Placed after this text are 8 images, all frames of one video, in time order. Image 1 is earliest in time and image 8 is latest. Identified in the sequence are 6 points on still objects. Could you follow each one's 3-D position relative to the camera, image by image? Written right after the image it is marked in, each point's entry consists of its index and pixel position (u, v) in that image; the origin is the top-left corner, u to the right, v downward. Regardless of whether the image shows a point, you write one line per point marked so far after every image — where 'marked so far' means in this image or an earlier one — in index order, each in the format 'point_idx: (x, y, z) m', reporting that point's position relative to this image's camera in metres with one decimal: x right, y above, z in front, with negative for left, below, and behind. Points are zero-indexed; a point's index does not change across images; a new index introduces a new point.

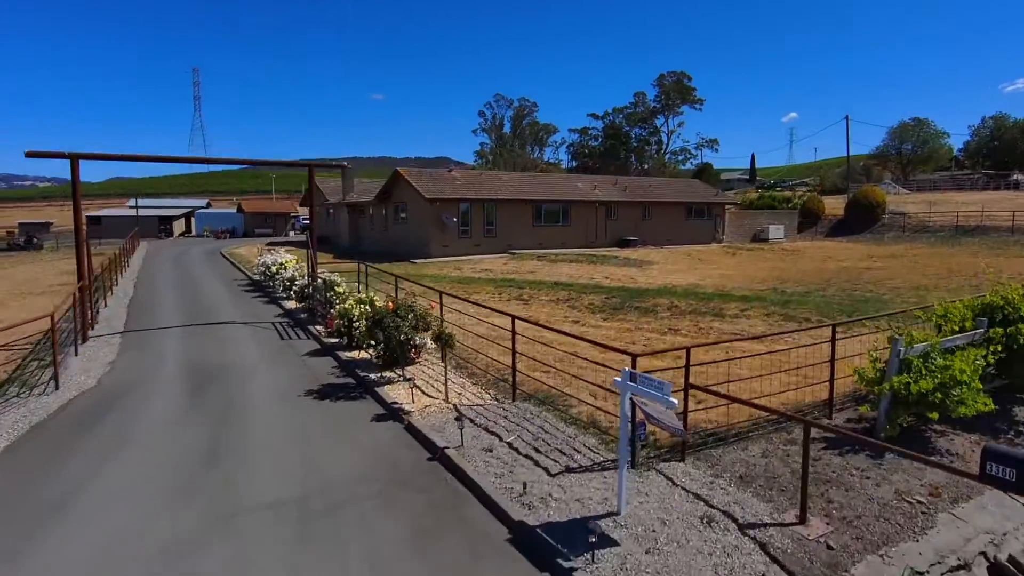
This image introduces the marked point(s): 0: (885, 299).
0: (+9.2, -0.3, +16.0) m
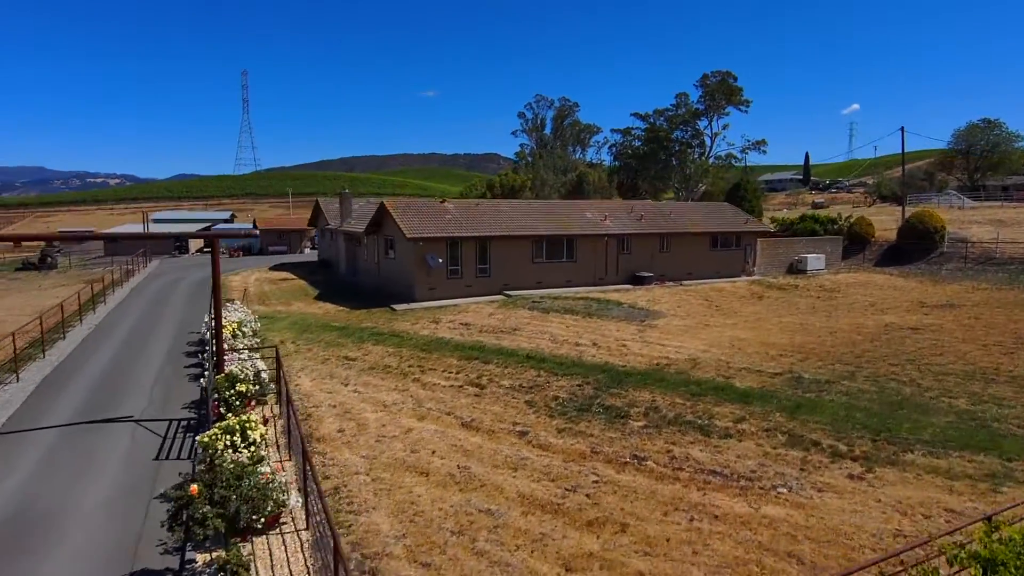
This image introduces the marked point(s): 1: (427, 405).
0: (+8.1, -2.2, +12.6) m
1: (-1.7, -2.4, +13.2) m
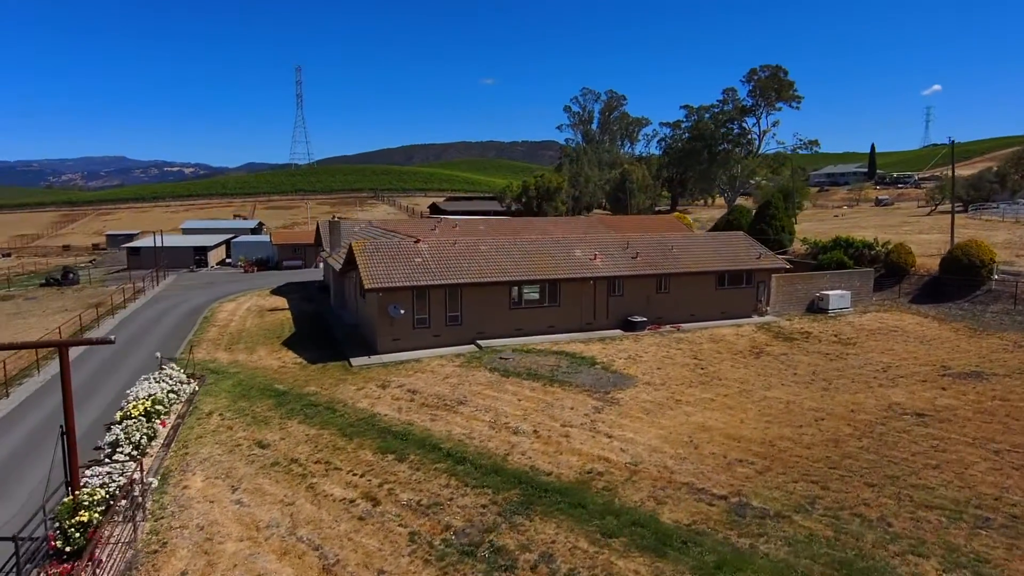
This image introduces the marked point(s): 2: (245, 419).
0: (+5.9, -4.4, +10.2) m
1: (-3.8, -4.4, +11.7) m
2: (-7.1, -3.5, +17.1) m
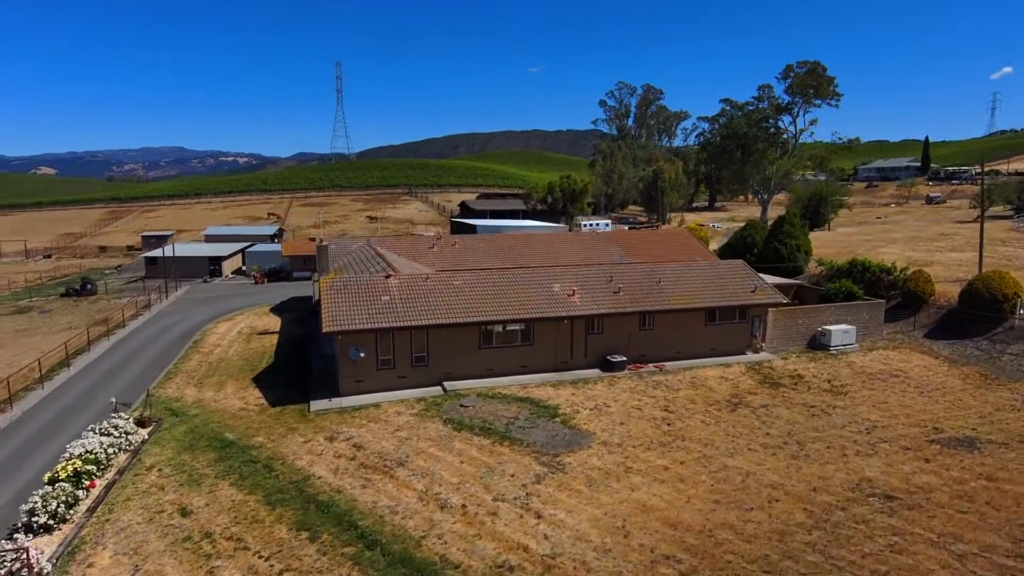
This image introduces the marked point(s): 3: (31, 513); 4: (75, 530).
0: (+3.9, -6.1, +9.1) m
1: (-5.8, -6.0, +11.2) m
2: (-8.7, -4.9, +16.9) m
3: (-10.7, -5.0, +14.5) m
4: (-9.8, -5.4, +14.5) m
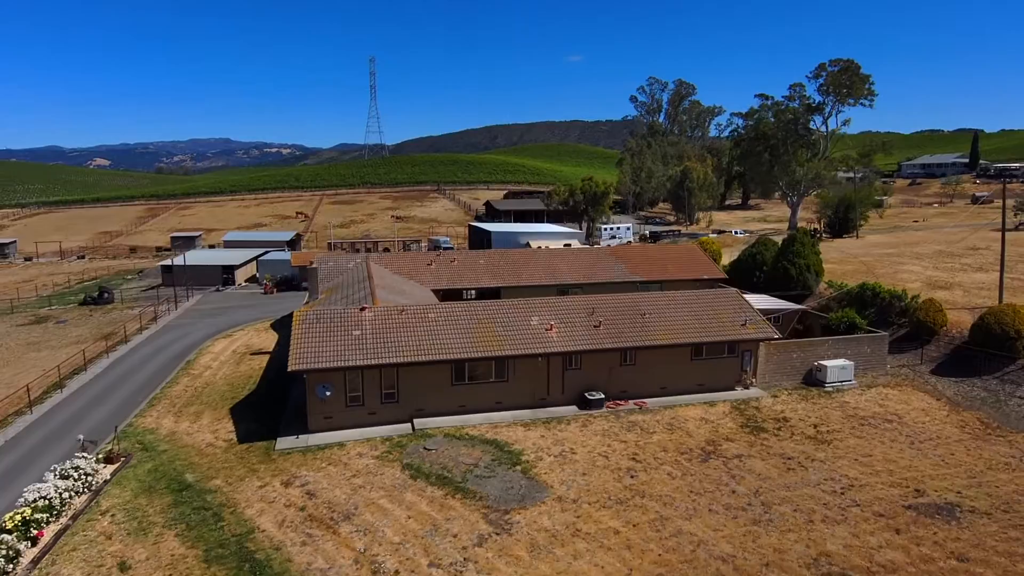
0: (+2.0, -7.6, +8.5) m
1: (-7.5, -7.4, +11.2) m
2: (-10.0, -6.2, +17.0) m
3: (-12.2, -6.3, +14.7) m
4: (-11.3, -6.7, +14.7) m
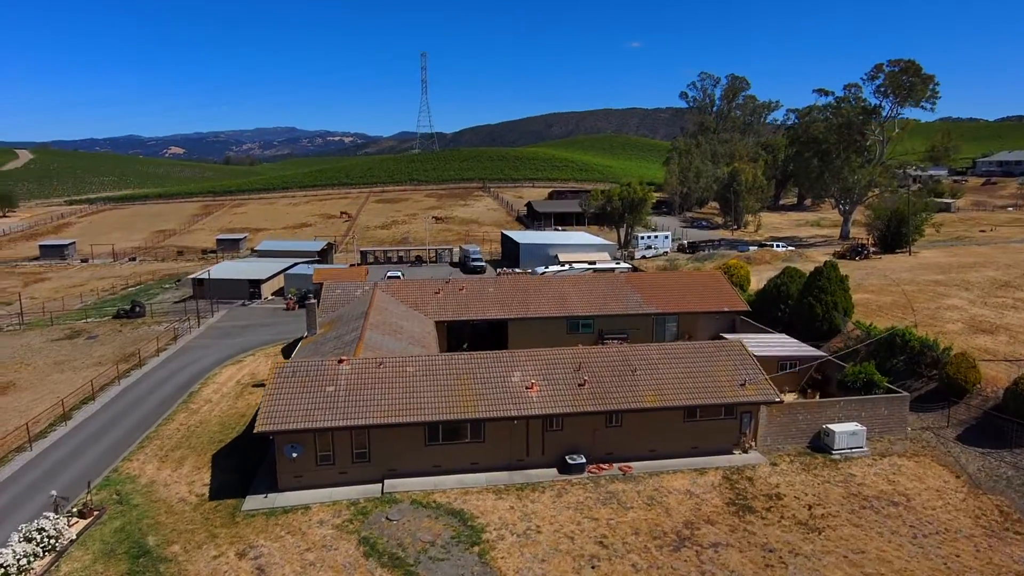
0: (-0.2, -9.9, +7.6) m
1: (-9.4, -9.5, +11.0) m
2: (-11.4, -8.2, +17.0) m
3: (-13.8, -8.3, +14.9) m
4: (-12.9, -8.7, +14.9) m
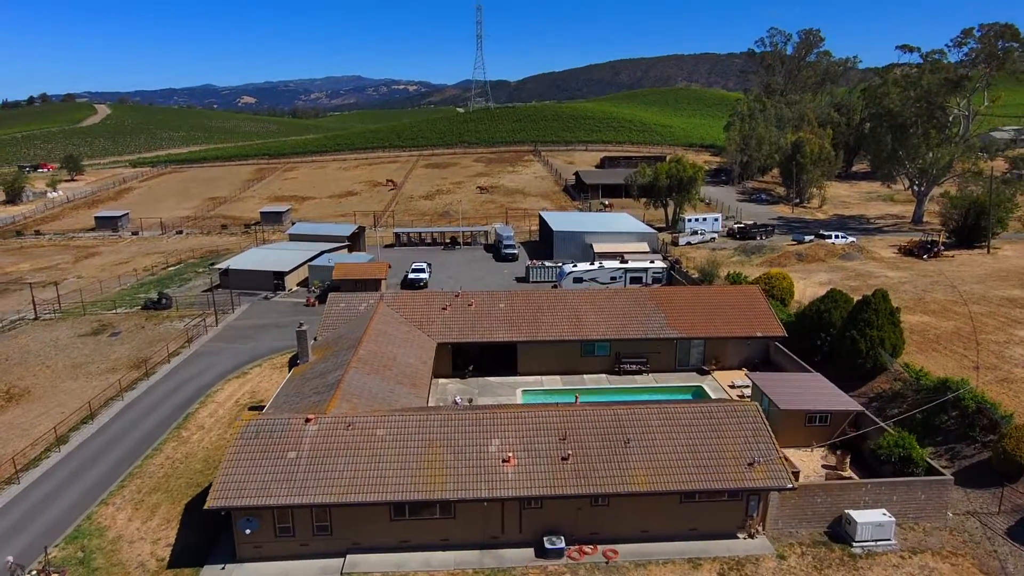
0: (-2.5, -13.0, +6.1) m
1: (-11.4, -12.1, +10.4) m
2: (-12.8, -10.3, +16.4) m
3: (-15.4, -10.5, +14.6) m
4: (-14.5, -11.0, +14.4) m
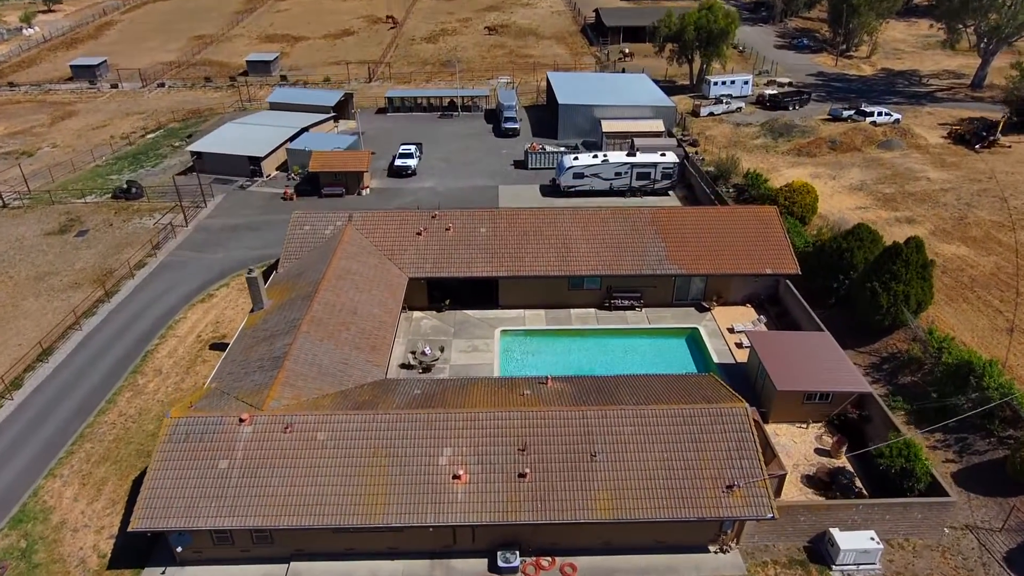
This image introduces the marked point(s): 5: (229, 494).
0: (-4.5, -16.5, +6.7) m
1: (-13.2, -14.4, +10.9) m
2: (-14.4, -11.1, +16.3) m
3: (-17.1, -11.7, +14.6) m
4: (-16.2, -12.2, +14.6) m
5: (-8.1, -5.8, +18.8) m
